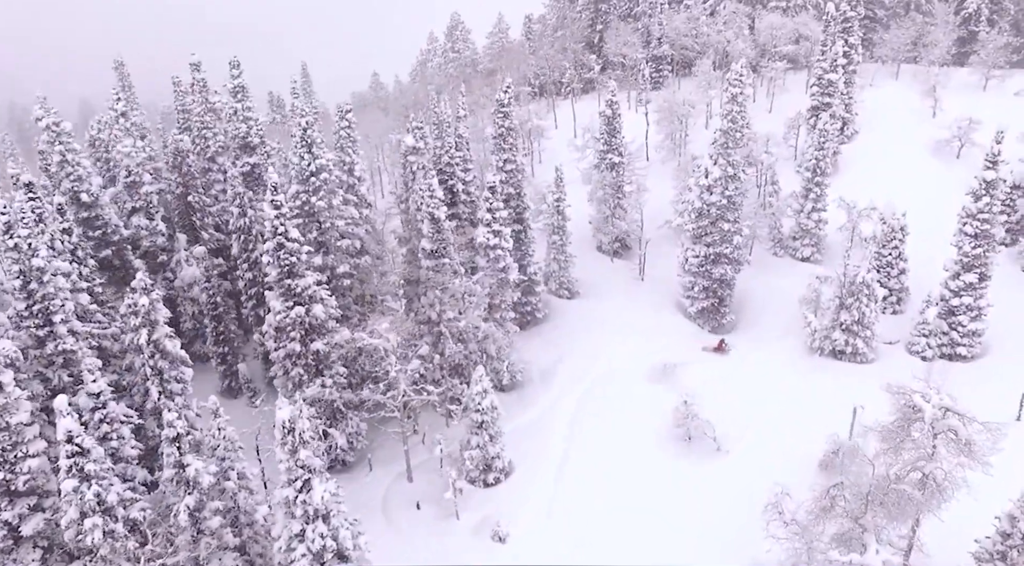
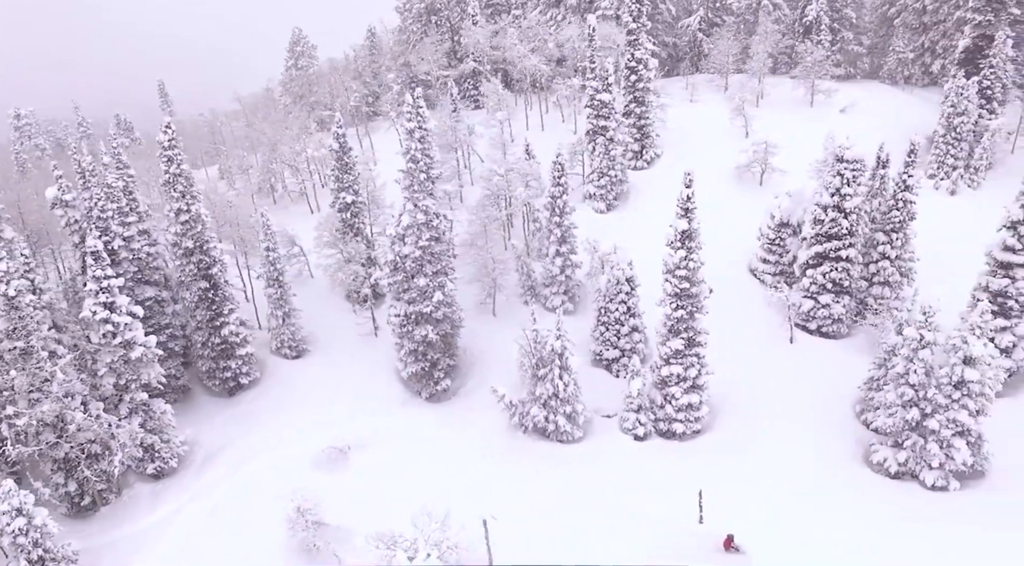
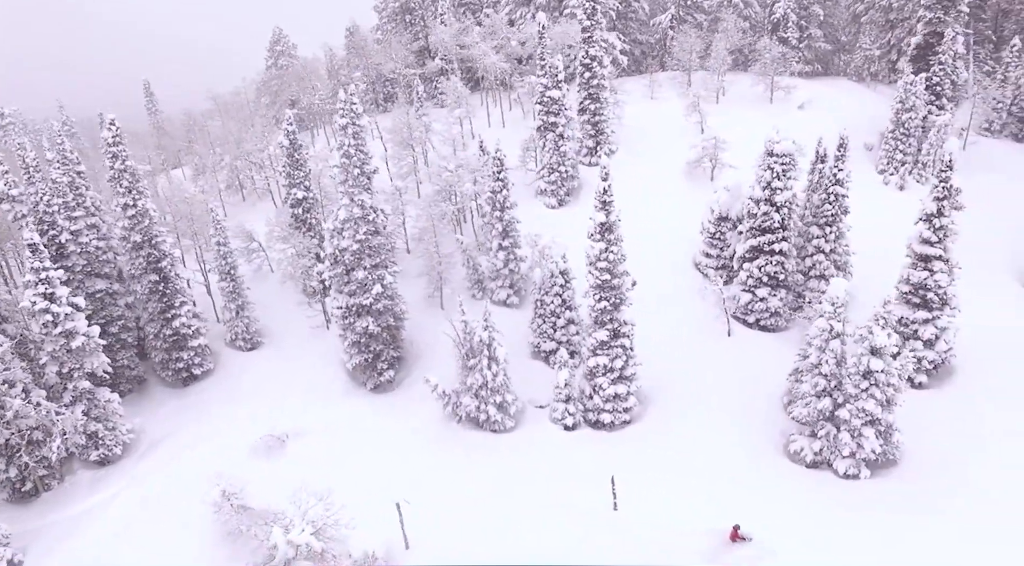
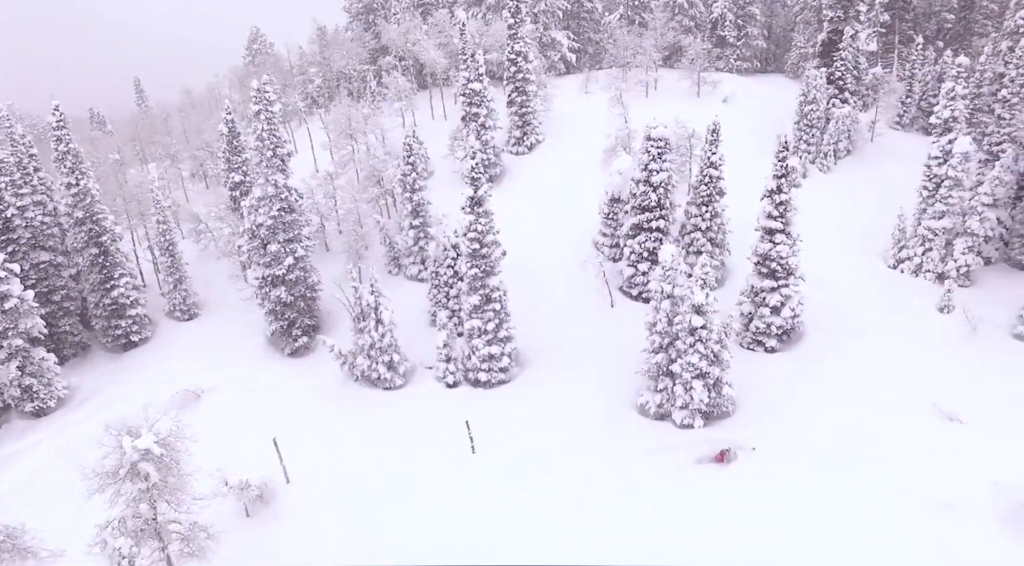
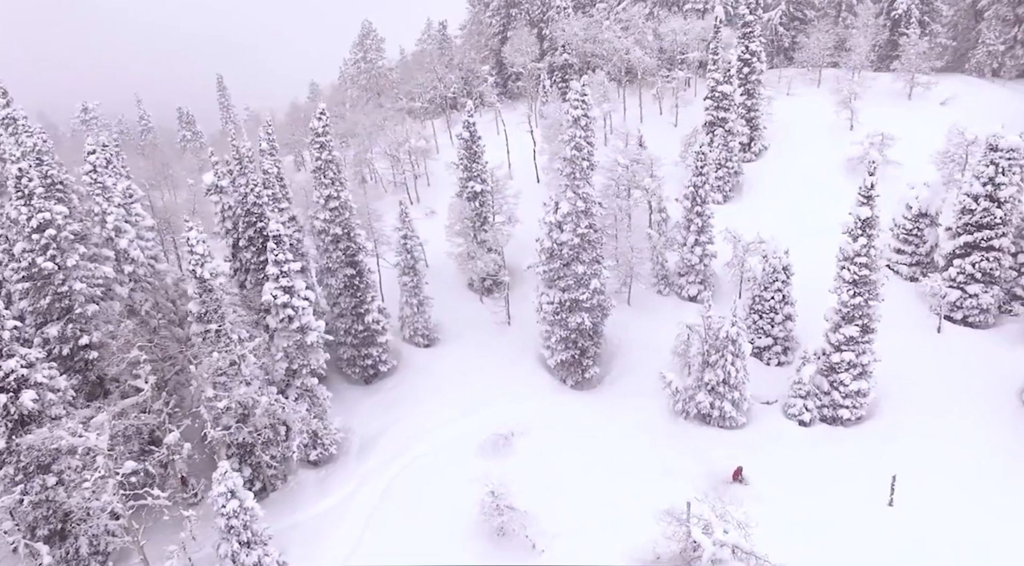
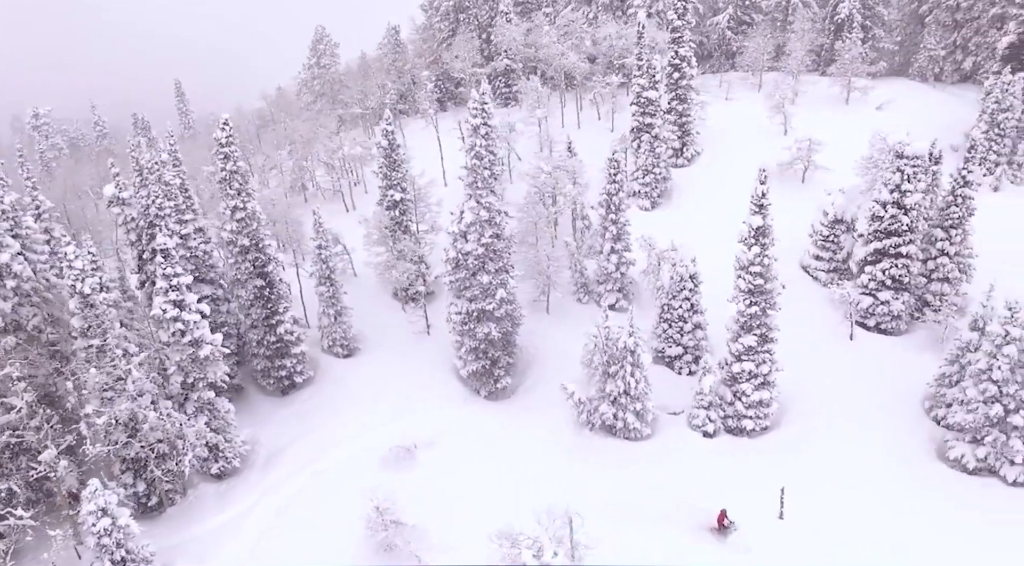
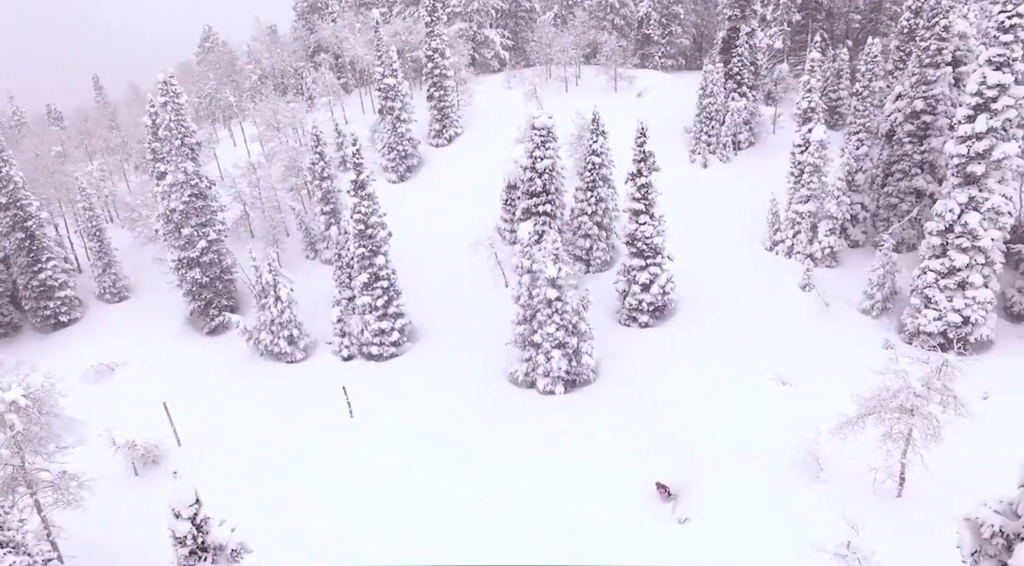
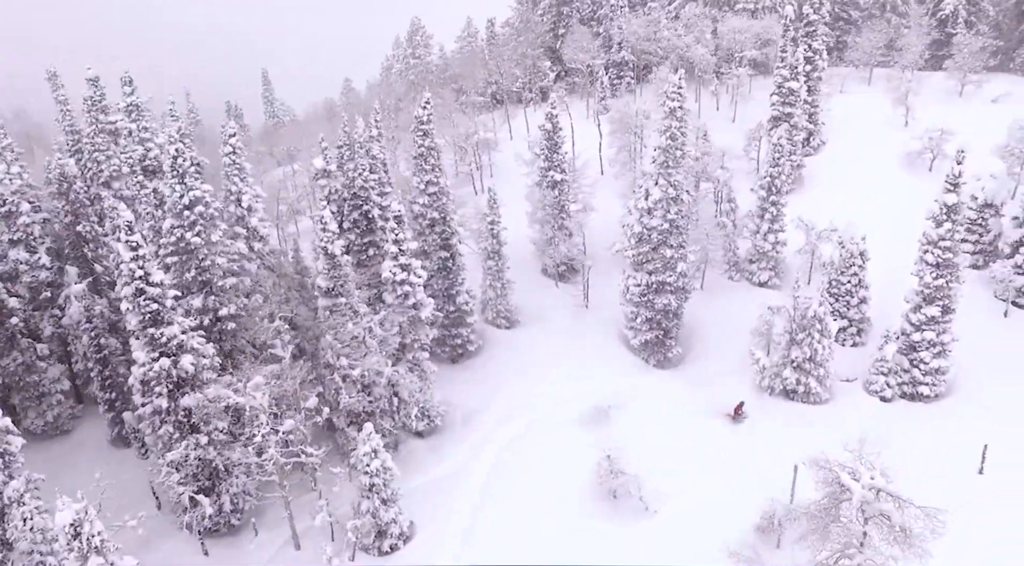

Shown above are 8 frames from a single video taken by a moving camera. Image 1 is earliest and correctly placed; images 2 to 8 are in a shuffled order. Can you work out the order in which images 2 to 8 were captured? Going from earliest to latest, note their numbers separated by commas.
8, 5, 6, 2, 3, 4, 7
